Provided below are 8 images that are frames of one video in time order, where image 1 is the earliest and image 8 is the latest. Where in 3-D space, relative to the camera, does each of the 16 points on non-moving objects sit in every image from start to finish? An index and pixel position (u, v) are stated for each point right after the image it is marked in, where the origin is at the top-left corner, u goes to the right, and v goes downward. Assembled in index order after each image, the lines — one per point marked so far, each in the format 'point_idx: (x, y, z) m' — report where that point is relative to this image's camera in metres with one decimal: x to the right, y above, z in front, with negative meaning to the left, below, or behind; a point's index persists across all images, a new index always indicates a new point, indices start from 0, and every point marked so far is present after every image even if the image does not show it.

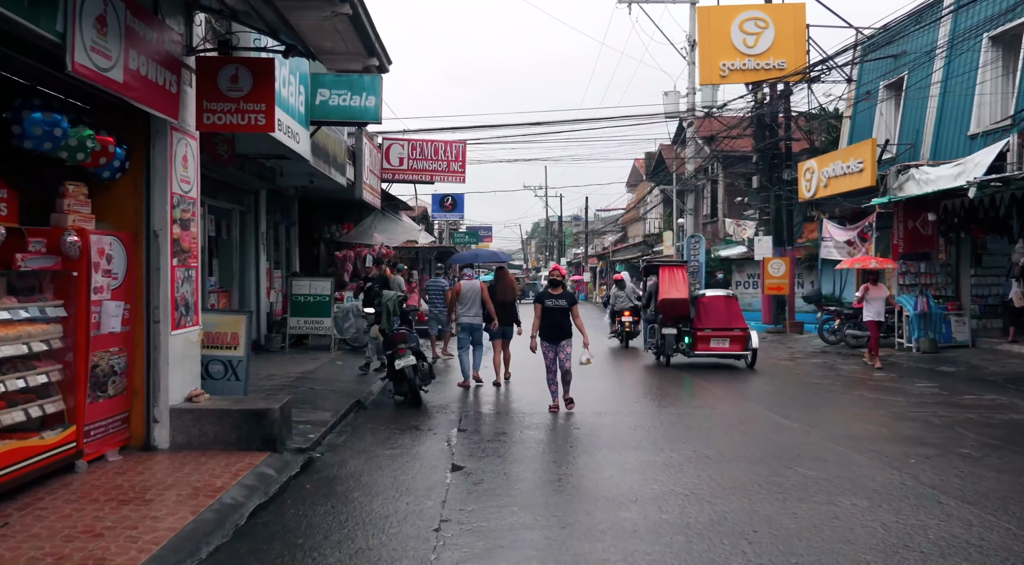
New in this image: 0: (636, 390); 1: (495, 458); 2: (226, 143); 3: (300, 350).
0: (+1.8, -1.5, +10.8) m
1: (-0.1, -1.5, +6.1) m
2: (-3.8, +1.9, +9.7) m
3: (-3.9, -1.3, +13.5) m
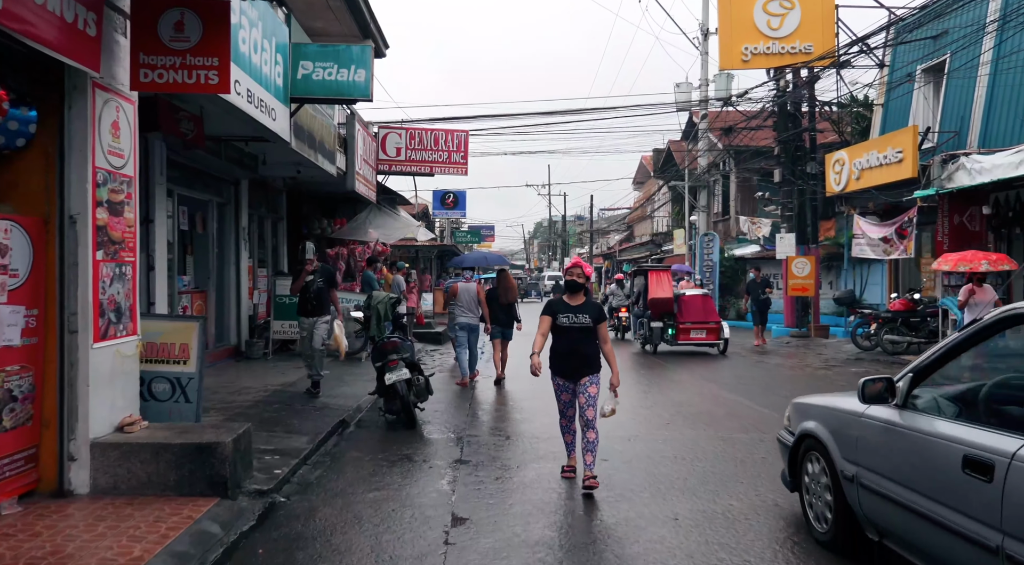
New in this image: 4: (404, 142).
0: (+1.9, -1.5, +9.5) m
1: (0.0, -1.5, +4.8) m
2: (-3.7, +1.9, +8.4) m
3: (-3.8, -1.2, +12.2) m
4: (-2.4, +3.2, +16.7) m
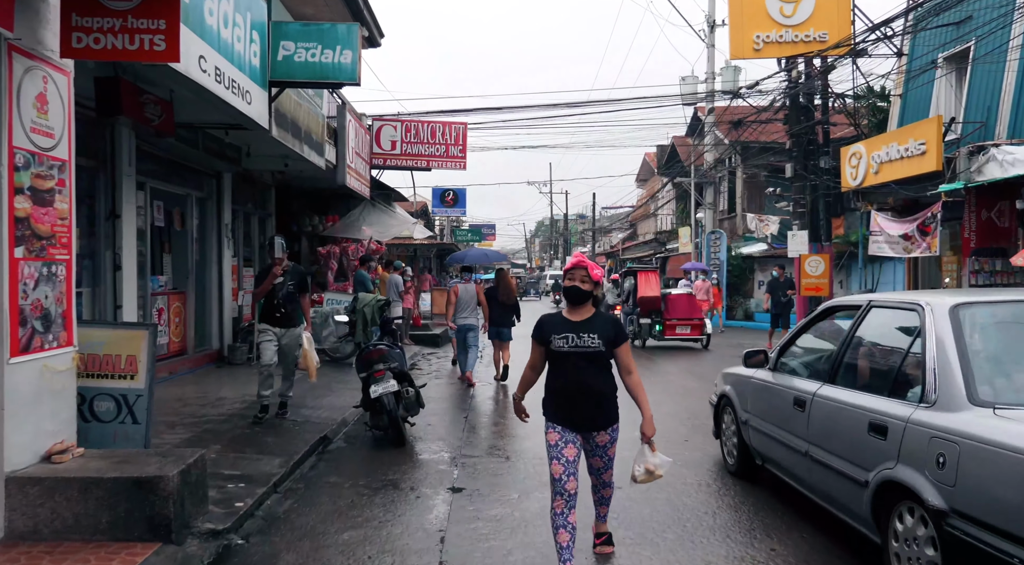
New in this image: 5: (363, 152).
0: (+1.9, -1.5, +8.7) m
1: (0.0, -1.5, +4.0) m
2: (-3.7, +1.9, +7.7) m
3: (-3.8, -1.3, +11.5) m
4: (-2.4, +3.2, +15.9) m
5: (-2.9, +2.6, +14.4) m
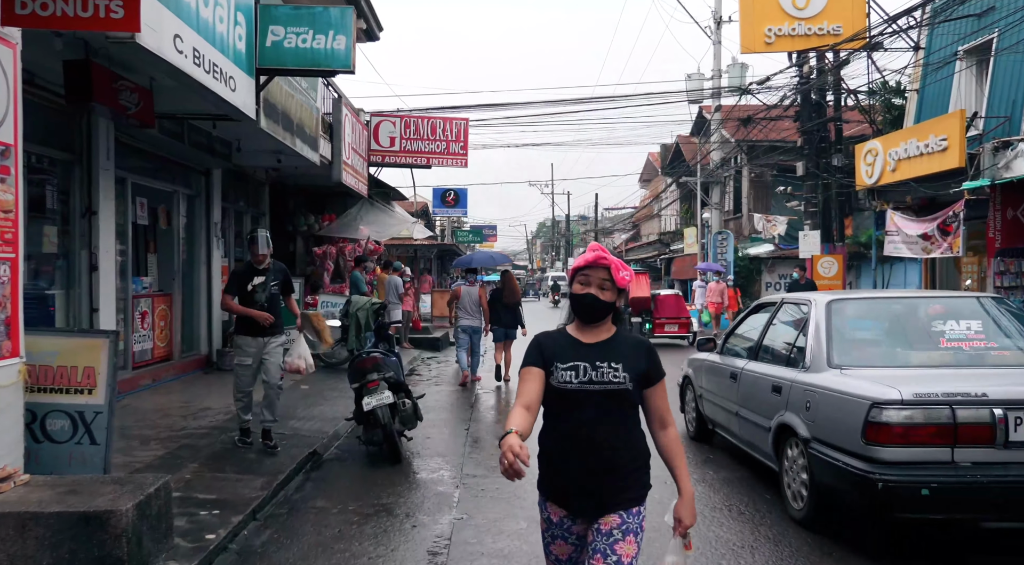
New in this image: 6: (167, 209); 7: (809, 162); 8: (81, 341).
0: (+2.0, -1.5, +8.1) m
1: (0.0, -1.5, +3.4) m
2: (-3.6, +1.8, +7.1) m
3: (-3.7, -1.3, +10.9) m
4: (-2.4, +3.2, +15.3) m
5: (-2.9, +2.5, +13.9) m
6: (-4.8, +1.0, +10.2) m
7: (+7.4, +3.0, +18.4) m
8: (-2.5, -0.3, +4.2) m
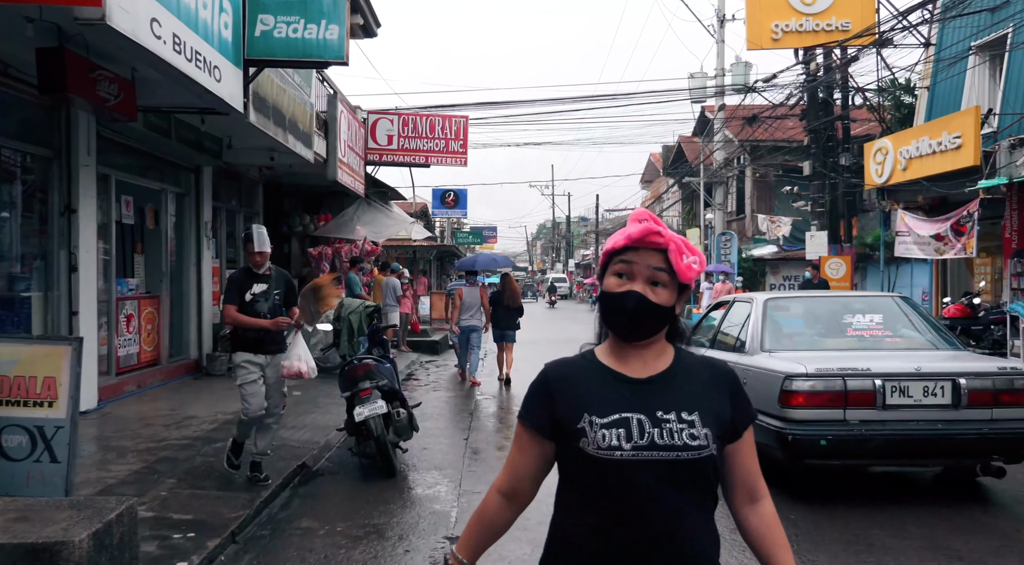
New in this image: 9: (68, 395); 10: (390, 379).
0: (+2.0, -1.5, +7.7) m
1: (0.0, -1.5, +3.0) m
2: (-3.6, +1.8, +6.7) m
3: (-3.7, -1.3, +10.5) m
4: (-2.4, +3.1, +15.0) m
5: (-2.8, +2.5, +13.5) m
6: (-4.8, +1.0, +9.8) m
7: (+7.4, +3.0, +18.0) m
8: (-2.5, -0.3, +3.8) m
9: (-2.3, -0.6, +3.8) m
10: (-1.0, -0.8, +5.9) m
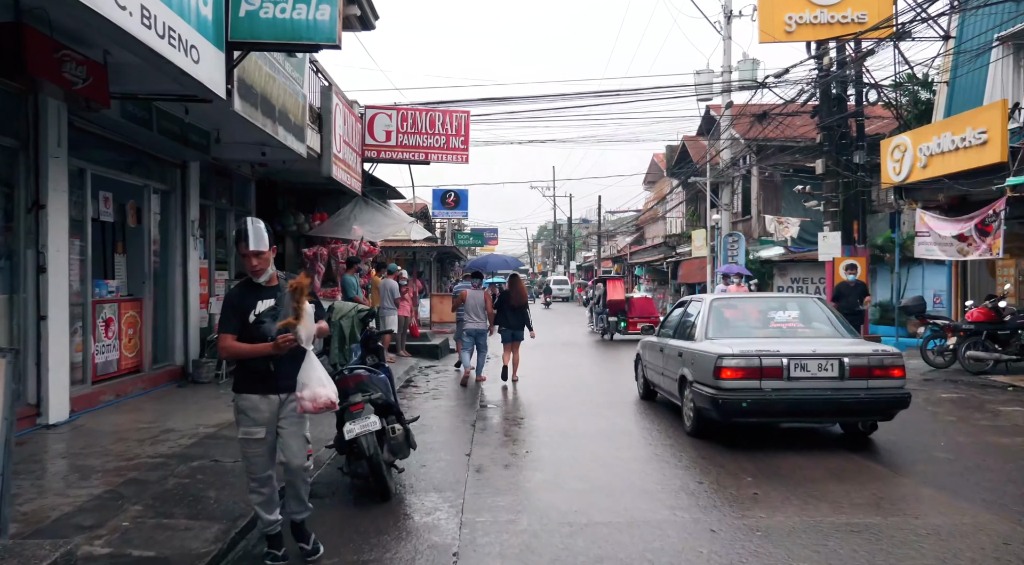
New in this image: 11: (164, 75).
0: (+2.1, -1.6, +7.1) m
1: (+0.1, -1.5, +2.4) m
2: (-3.6, +1.8, +6.1) m
3: (-3.6, -1.3, +9.9) m
4: (-2.3, +3.1, +14.4) m
5: (-2.8, +2.5, +12.9) m
6: (-4.7, +1.0, +9.3) m
7: (+7.5, +2.9, +17.4) m
8: (-2.4, -0.4, +3.3) m
9: (-2.2, -0.6, +3.2) m
10: (-0.9, -0.8, +5.4) m
11: (-3.1, +1.9, +6.6) m
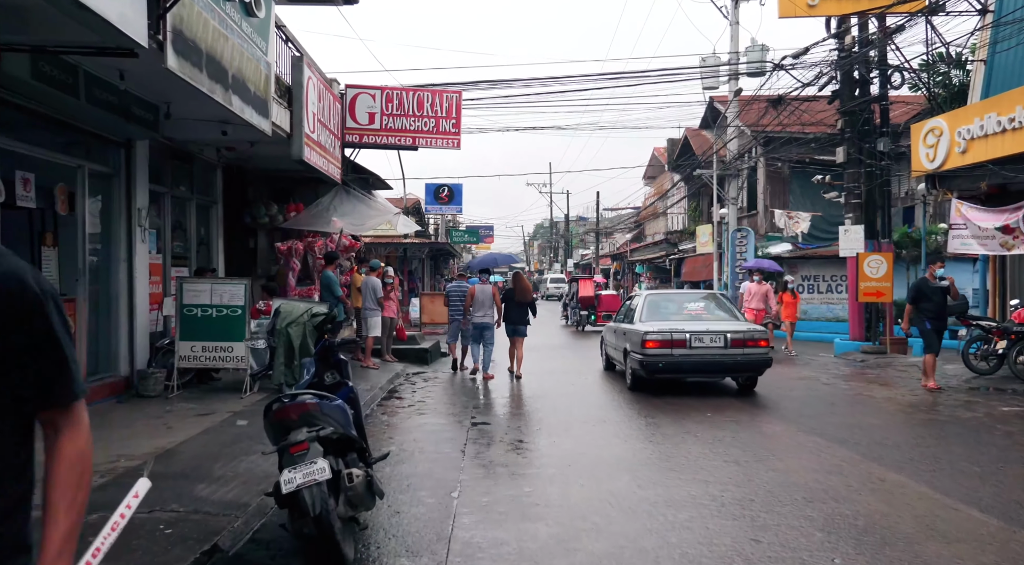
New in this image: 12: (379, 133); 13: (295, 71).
0: (+2.0, -1.5, +5.8) m
1: (+0.1, -1.5, +1.1) m
2: (-3.6, +1.8, +4.8) m
3: (-3.7, -1.3, +8.6) m
4: (-2.4, +3.1, +13.0) m
5: (-2.8, +2.5, +11.6) m
6: (-4.7, +1.0, +7.9) m
7: (+7.4, +3.0, +16.1) m
8: (-2.4, -0.3, +1.9) m
9: (-2.2, -0.6, +1.9) m
10: (-0.9, -0.8, +4.0) m
11: (-3.1, +1.9, +5.3) m
12: (-2.3, +2.6, +13.0) m
13: (-2.9, +2.8, +9.8) m
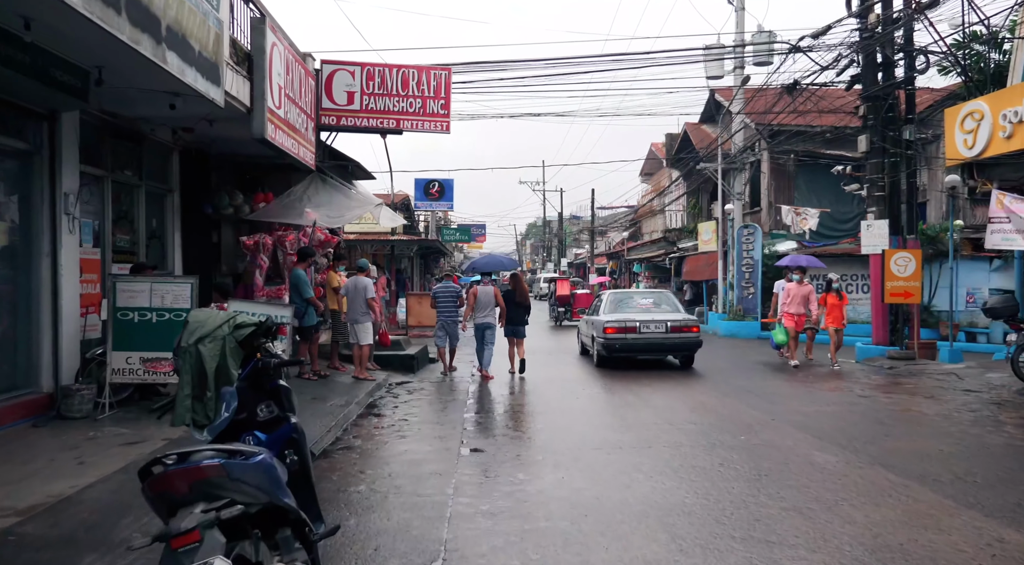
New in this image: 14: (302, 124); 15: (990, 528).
0: (+2.0, -1.5, +4.5) m
1: (+0.1, -1.5, -0.2) m
2: (-3.6, +1.8, +3.4) m
3: (-3.7, -1.3, +7.2) m
4: (-2.4, +3.1, +11.7) m
5: (-2.9, +2.5, +10.2) m
6: (-4.8, +1.0, +6.5) m
7: (+7.3, +3.0, +14.9) m
8: (-2.4, -0.3, +0.6) m
9: (-2.2, -0.6, +0.5) m
10: (-0.9, -0.8, +2.7) m
11: (-3.1, +1.9, +3.9) m
12: (-2.4, +2.6, +11.6) m
13: (-2.9, +2.8, +8.4) m
14: (-2.9, +2.2, +10.2) m
15: (+2.8, -1.5, +4.4) m
